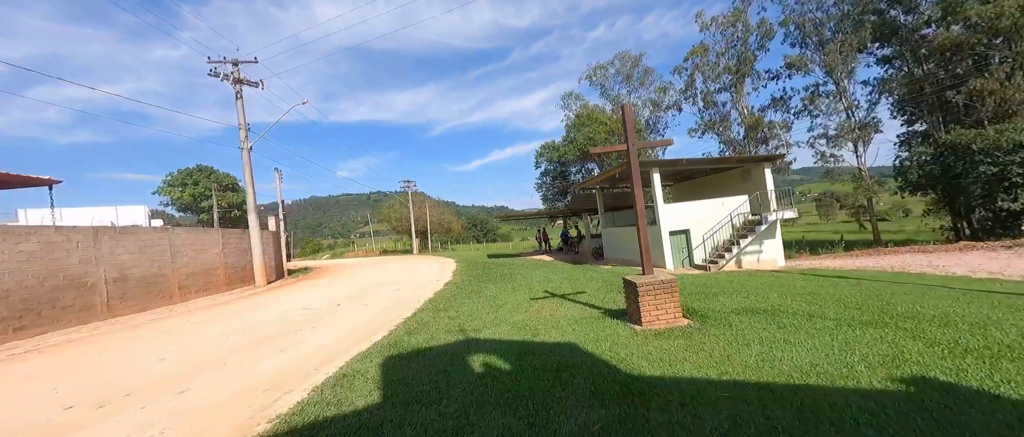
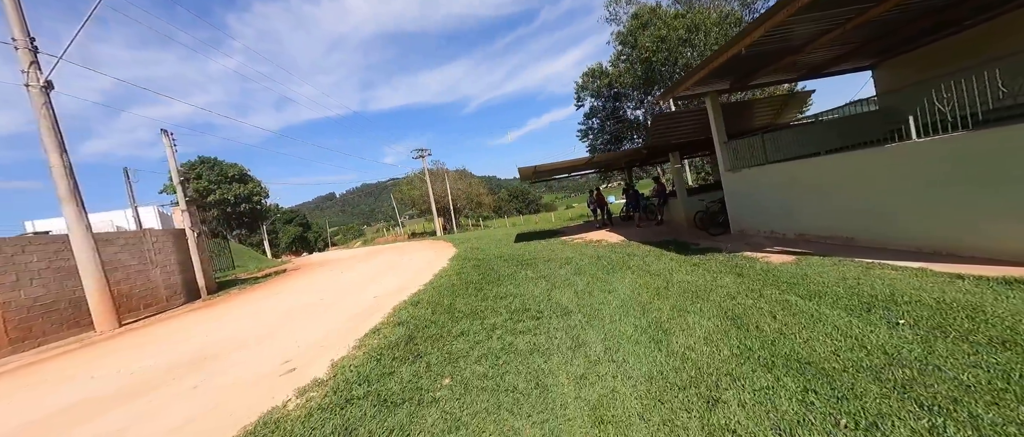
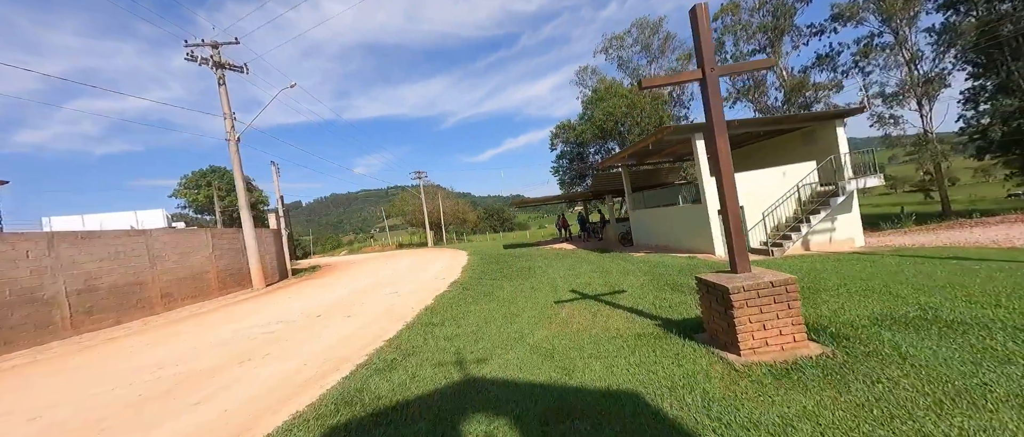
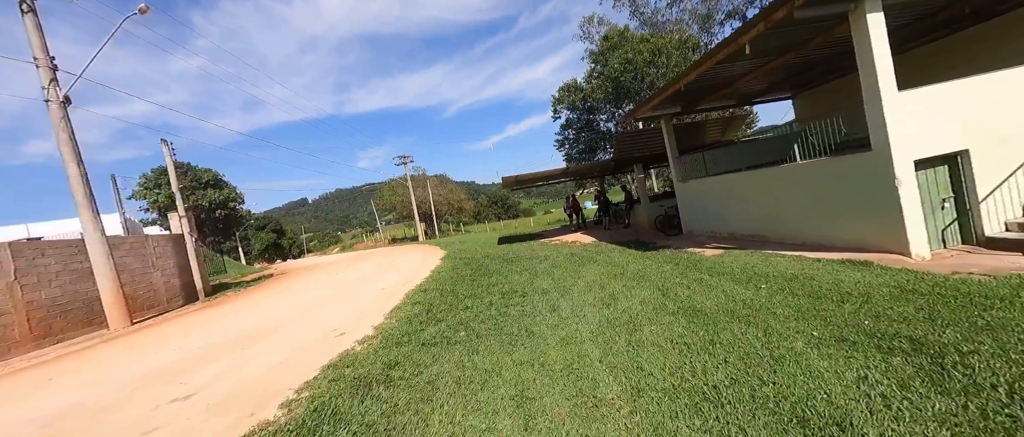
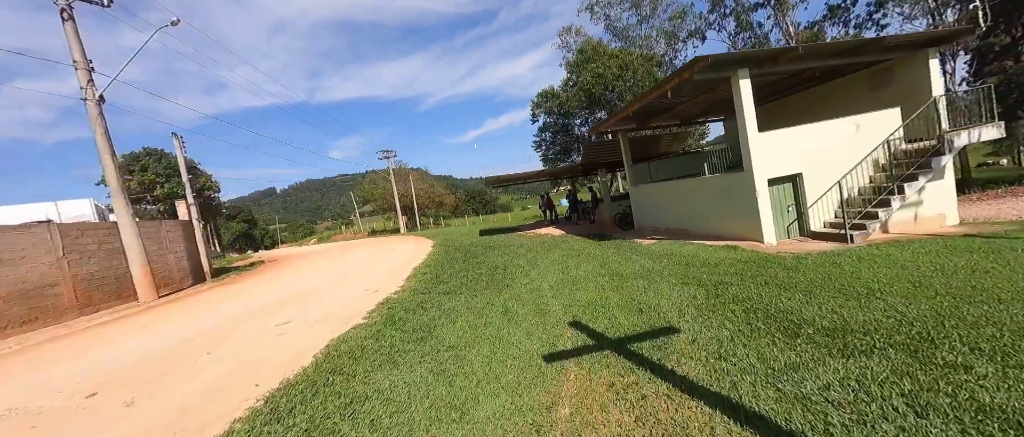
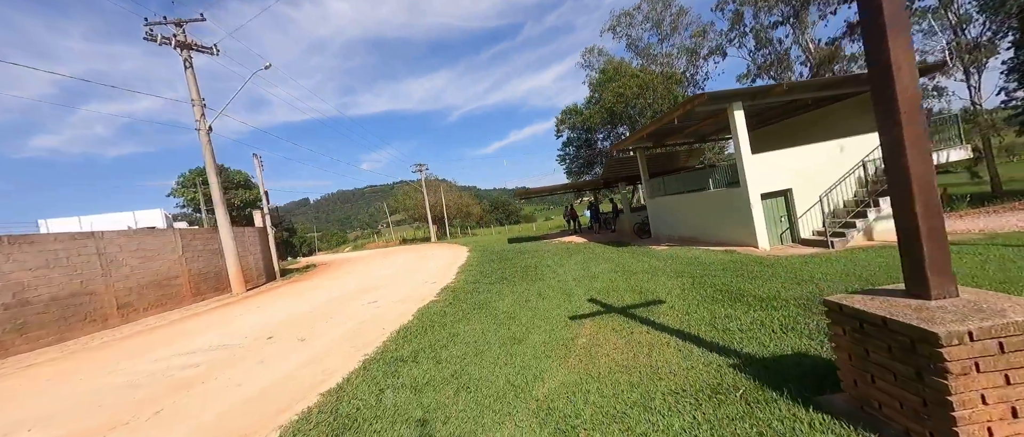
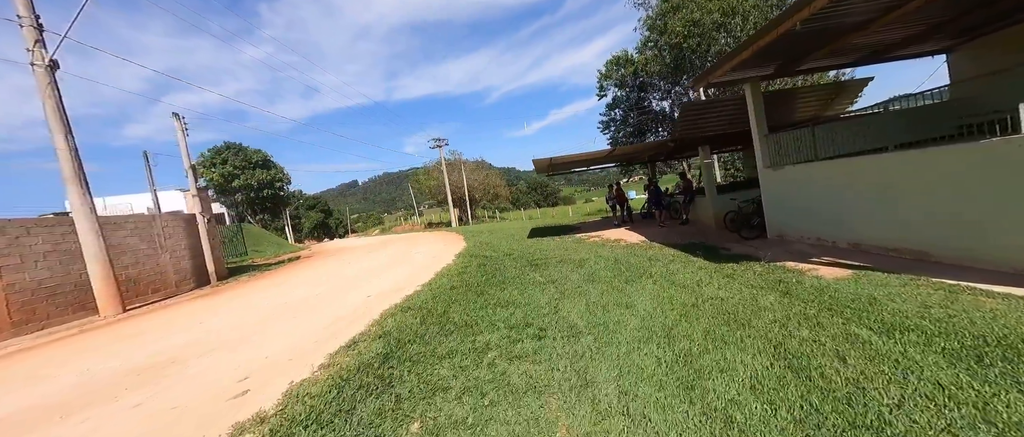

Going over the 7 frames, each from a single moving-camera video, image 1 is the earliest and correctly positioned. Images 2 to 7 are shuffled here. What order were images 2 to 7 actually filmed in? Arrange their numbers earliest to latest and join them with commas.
3, 6, 5, 4, 2, 7
